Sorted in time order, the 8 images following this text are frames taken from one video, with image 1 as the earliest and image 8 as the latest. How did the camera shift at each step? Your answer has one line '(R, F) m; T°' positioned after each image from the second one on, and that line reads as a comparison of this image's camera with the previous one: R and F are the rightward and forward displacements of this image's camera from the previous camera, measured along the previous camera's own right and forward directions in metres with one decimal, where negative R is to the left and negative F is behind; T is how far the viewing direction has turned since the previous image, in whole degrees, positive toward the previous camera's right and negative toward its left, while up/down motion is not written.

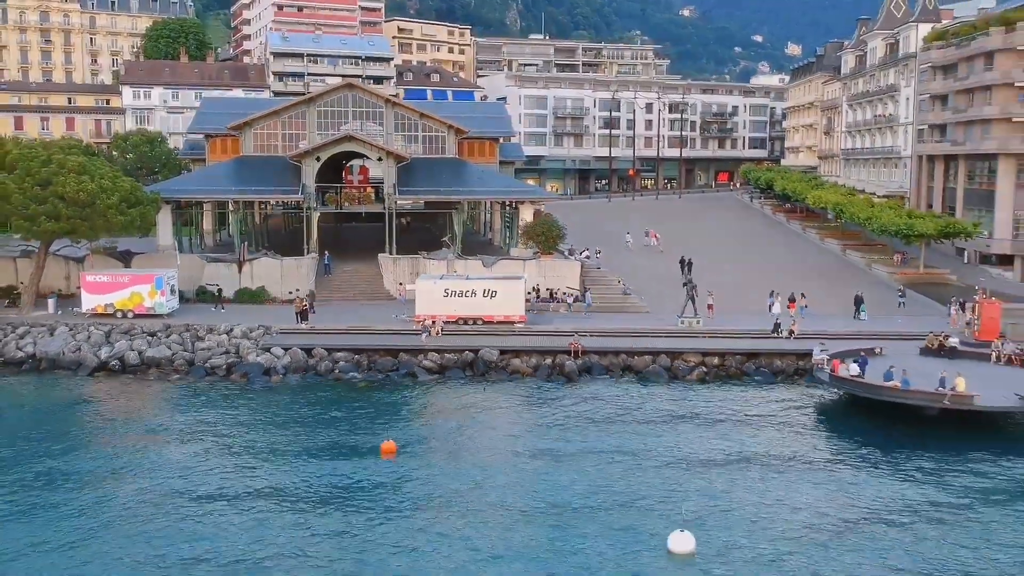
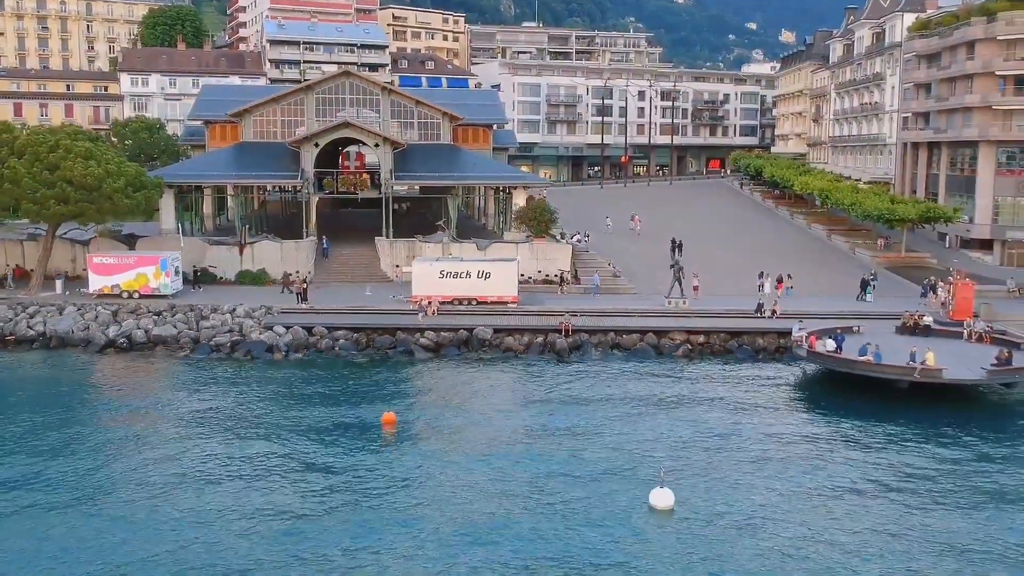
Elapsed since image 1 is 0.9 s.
(0.0, -1.9) m; 0°
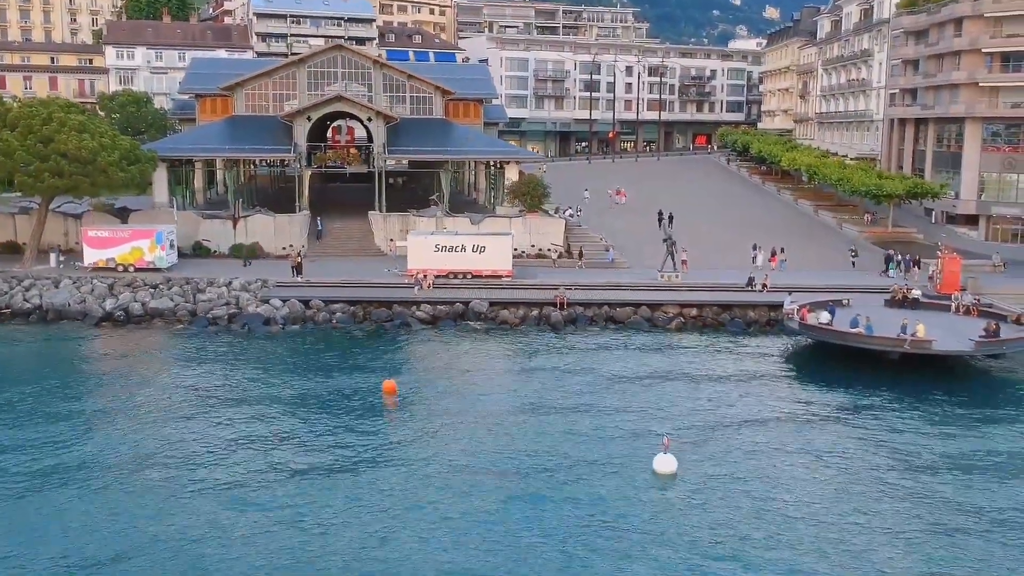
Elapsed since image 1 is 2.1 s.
(-0.6, -0.5) m; +1°
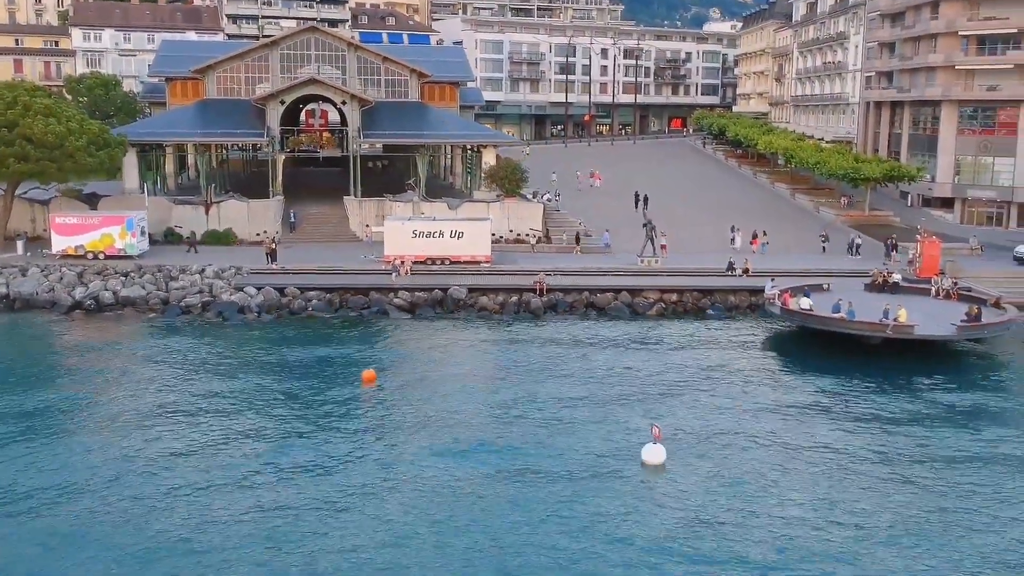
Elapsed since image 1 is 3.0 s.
(-0.2, +0.6) m; +1°
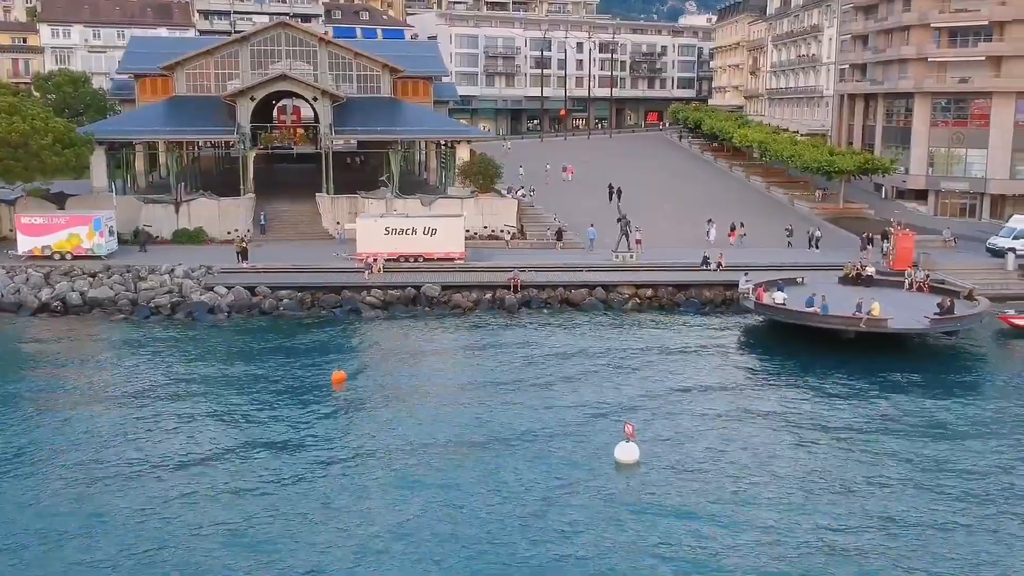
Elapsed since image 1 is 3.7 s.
(+0.3, +0.3) m; +1°
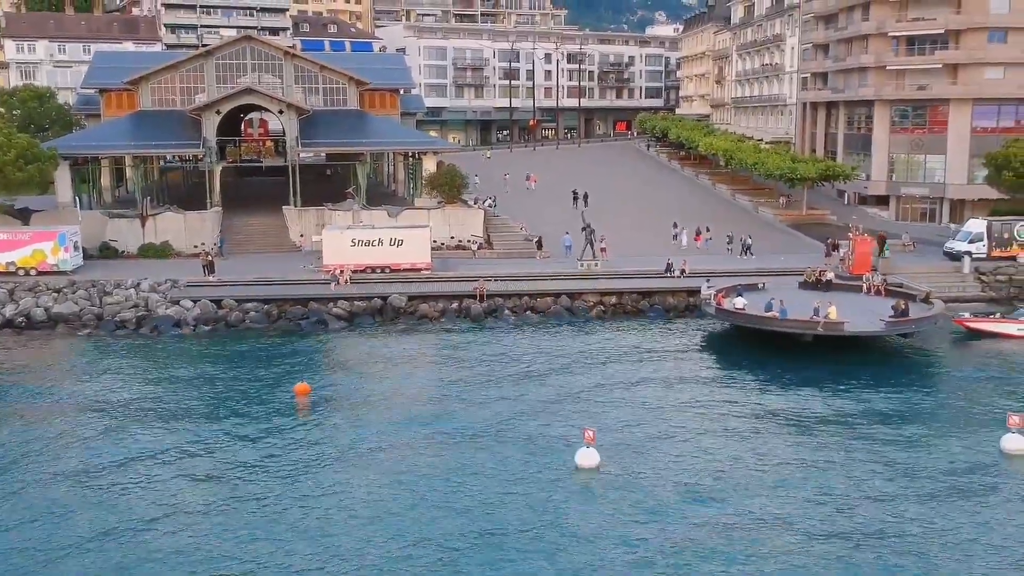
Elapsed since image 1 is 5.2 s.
(+0.5, -0.4) m; +1°
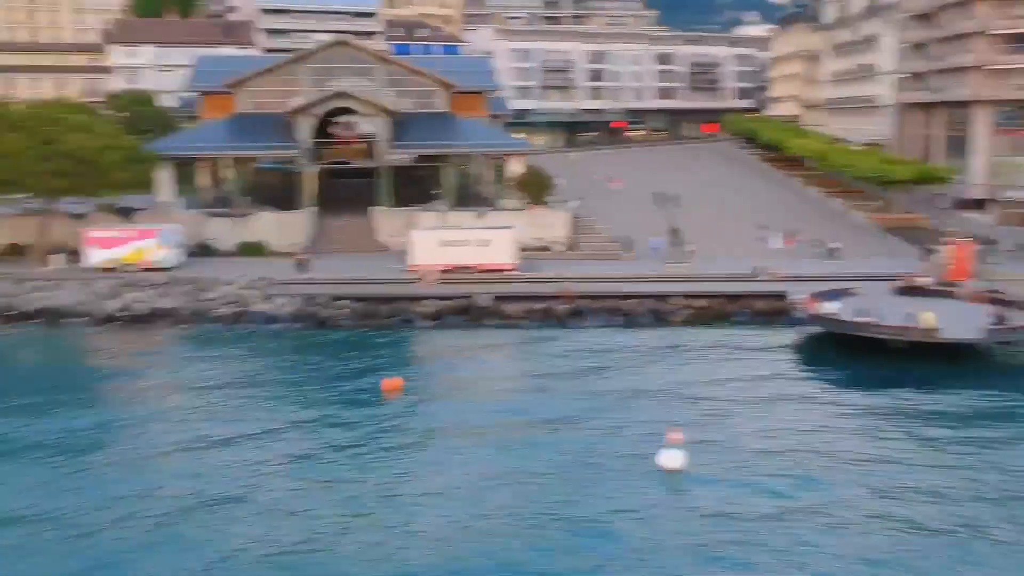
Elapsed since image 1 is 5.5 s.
(-0.1, -0.3) m; -5°
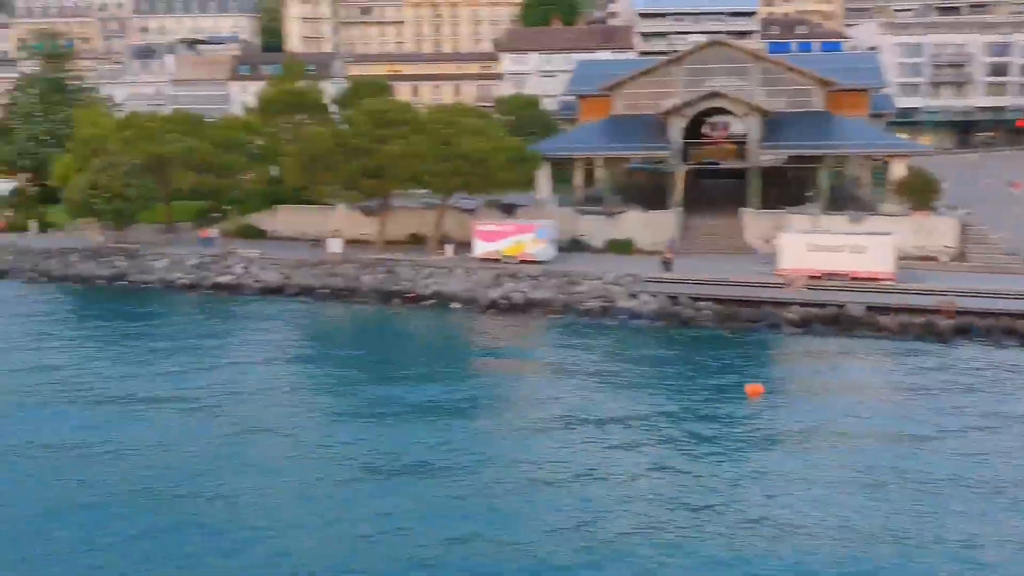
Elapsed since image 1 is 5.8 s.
(-0.1, -0.4) m; -21°
